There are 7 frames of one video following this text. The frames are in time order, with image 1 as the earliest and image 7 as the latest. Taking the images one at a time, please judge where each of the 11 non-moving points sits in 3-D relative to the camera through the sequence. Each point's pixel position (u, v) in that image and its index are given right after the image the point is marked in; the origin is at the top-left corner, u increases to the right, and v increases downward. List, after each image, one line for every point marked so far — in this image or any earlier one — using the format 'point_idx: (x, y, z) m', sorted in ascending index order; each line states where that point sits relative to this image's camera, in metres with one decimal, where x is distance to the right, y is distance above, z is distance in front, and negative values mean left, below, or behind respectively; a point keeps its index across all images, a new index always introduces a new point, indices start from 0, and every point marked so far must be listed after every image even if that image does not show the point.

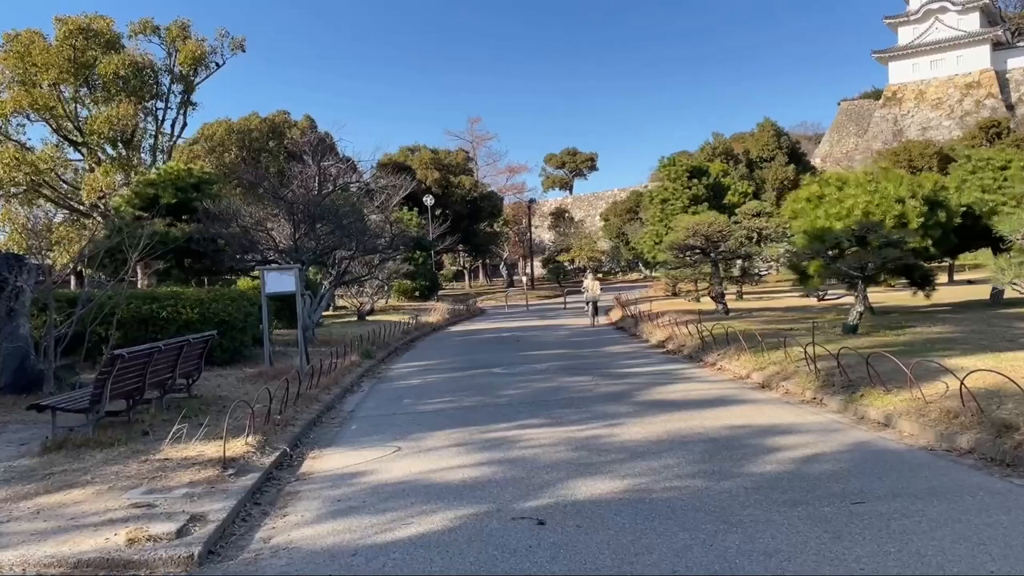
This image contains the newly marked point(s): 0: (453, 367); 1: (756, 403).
0: (-1.0, -1.3, +13.4) m
1: (+2.8, -1.3, +9.0) m
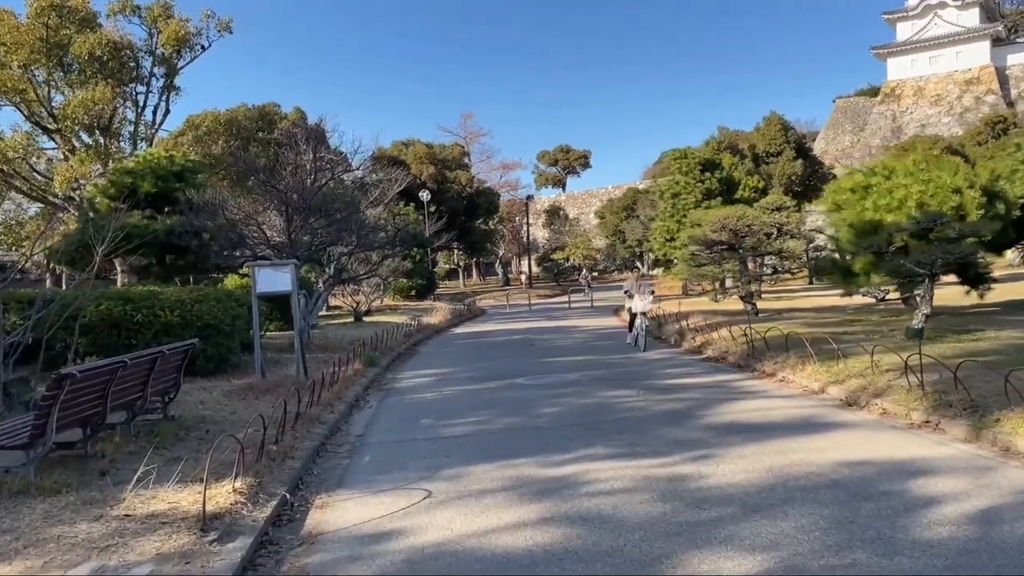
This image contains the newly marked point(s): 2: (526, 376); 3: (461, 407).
0: (-0.6, -1.3, +11.8) m
1: (+3.2, -1.3, +7.4) m
2: (+0.2, -1.3, +11.5) m
3: (-0.6, -1.4, +9.3) m
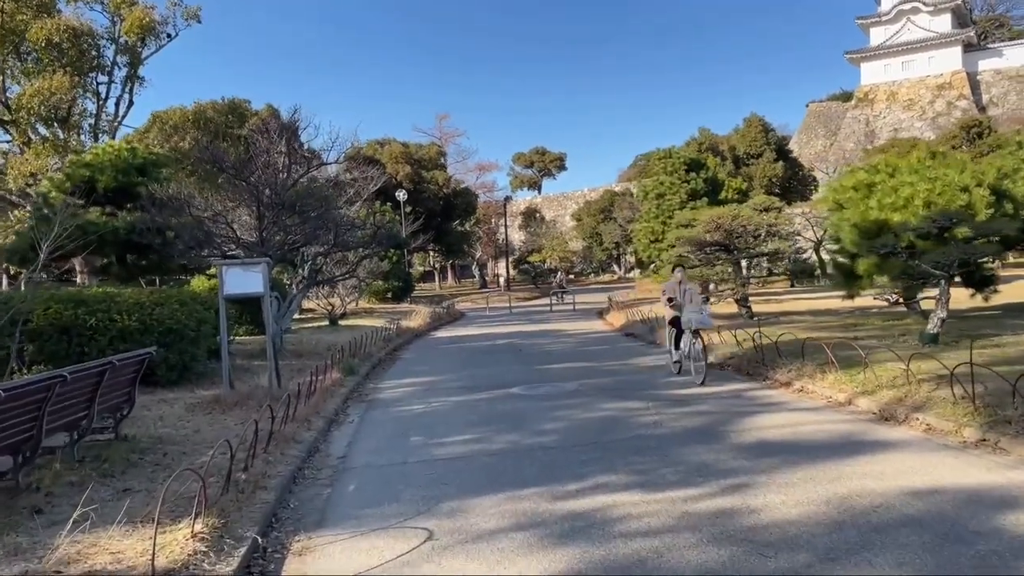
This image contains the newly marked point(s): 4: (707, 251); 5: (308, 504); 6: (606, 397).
0: (-0.7, -1.4, +10.9) m
1: (+3.3, -1.3, +6.7) m
2: (+0.1, -1.3, +10.6) m
3: (-0.6, -1.4, +8.3) m
4: (+4.7, +0.9, +18.9) m
5: (-1.5, -1.5, +5.6) m
6: (+1.1, -1.3, +9.4) m
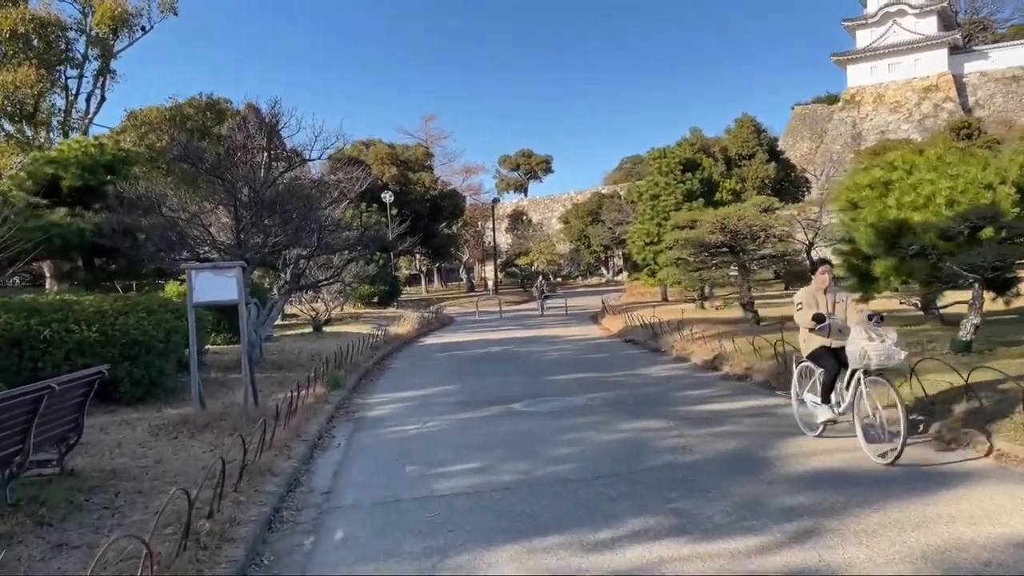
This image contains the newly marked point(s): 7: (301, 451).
0: (-0.7, -1.4, +9.9) m
1: (+3.4, -1.3, +5.8) m
2: (+0.1, -1.4, +9.6) m
3: (-0.6, -1.5, +7.4) m
4: (+4.6, +0.8, +18.0) m
5: (-1.3, -1.6, +4.6) m
6: (+1.2, -1.4, +8.4) m
7: (-1.9, -1.5, +7.1) m
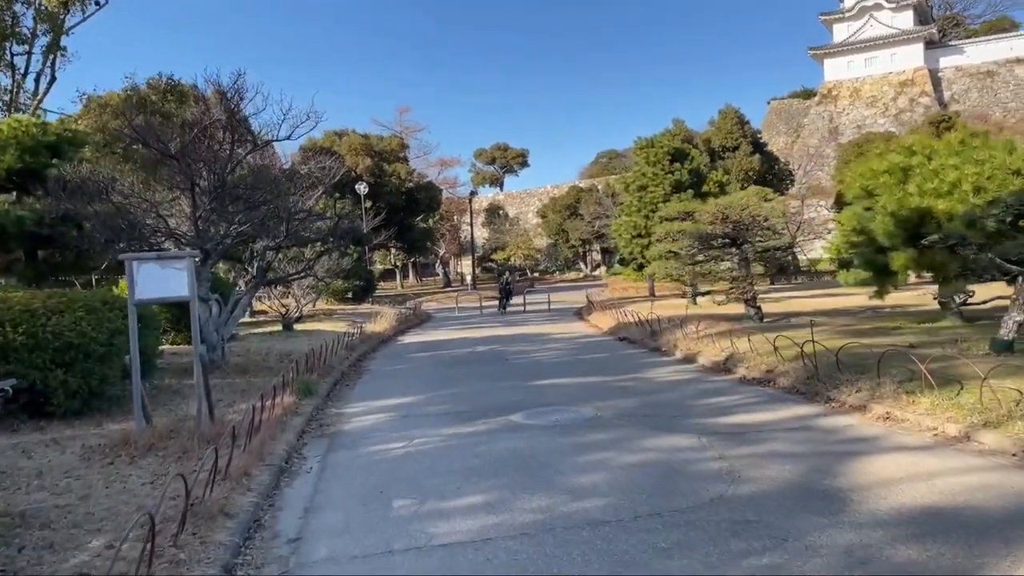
0: (-0.8, -1.4, +8.7) m
1: (+3.5, -1.3, +4.7) m
2: (+0.1, -1.3, +8.4) m
3: (-0.5, -1.4, +6.2) m
4: (+4.3, +0.9, +16.9) m
5: (-1.2, -1.6, +3.4) m
6: (+1.2, -1.3, +7.3) m
7: (-1.9, -1.4, +5.9) m
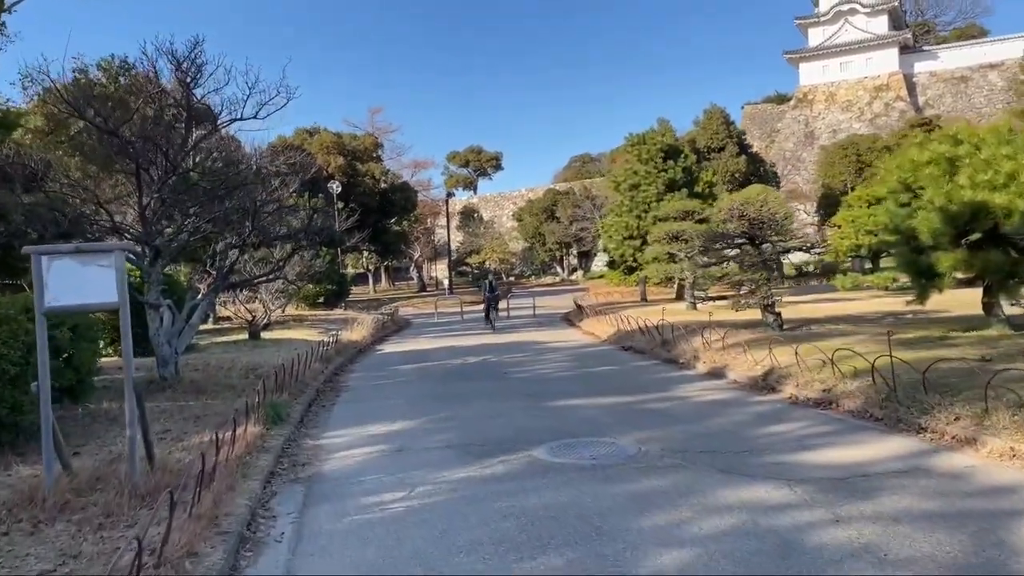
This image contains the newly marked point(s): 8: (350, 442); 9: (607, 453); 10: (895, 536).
0: (-0.6, -1.4, +7.0) m
1: (+3.8, -1.3, +3.2) m
2: (+0.3, -1.4, +6.8) m
3: (-0.2, -1.5, +4.5) m
4: (+4.1, +0.8, +15.5) m
5: (-0.8, -1.6, +1.7) m
6: (+1.4, -1.3, +5.7) m
7: (-1.6, -1.5, +4.2) m
8: (-1.6, -1.5, +7.6) m
9: (+0.8, -1.3, +6.4) m
10: (+2.1, -1.3, +4.3) m
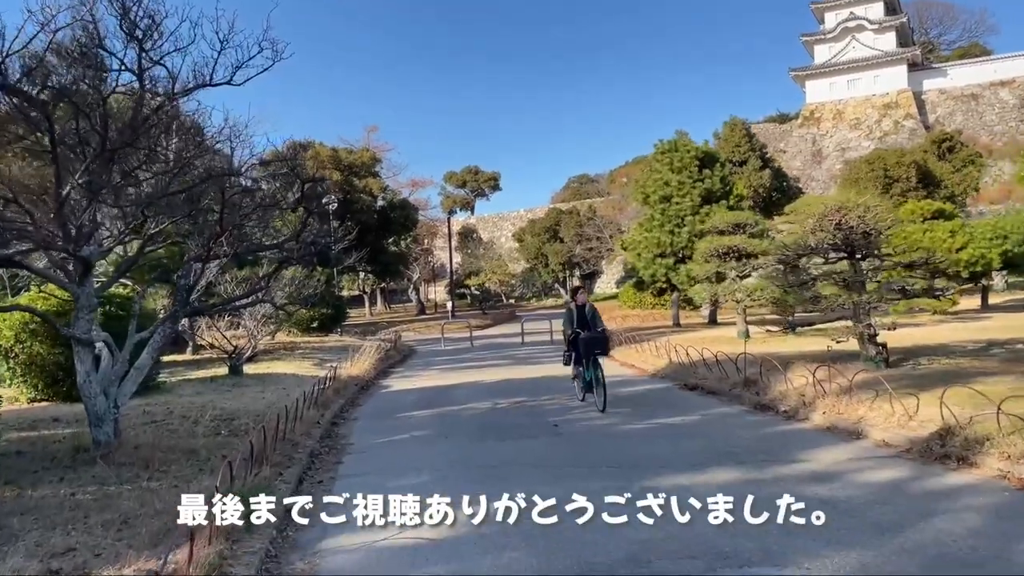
0: (+0.1, -1.6, +4.2) m
1: (+4.5, -1.4, +0.4) m
2: (+1.0, -1.5, +4.0) m
3: (+0.5, -1.6, +1.7) m
4: (+4.7, +0.4, +12.8) m
5: (-0.1, -1.6, -1.1) m
6: (+2.1, -1.5, +2.9) m
7: (-0.9, -1.5, +1.4) m
8: (-0.9, -1.7, +4.7) m
9: (+1.4, -1.5, +3.6) m
10: (+2.8, -1.4, +1.5) m
